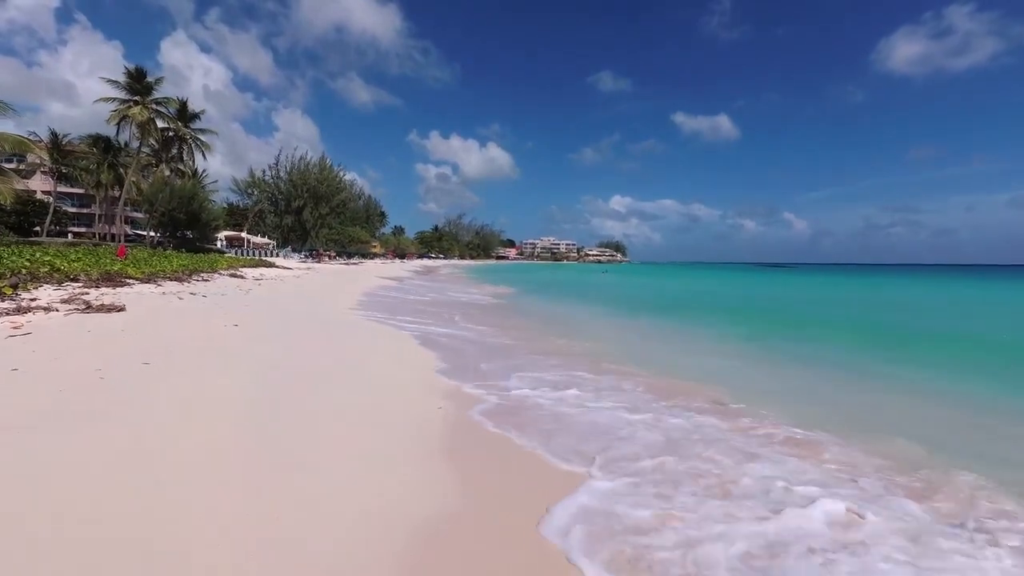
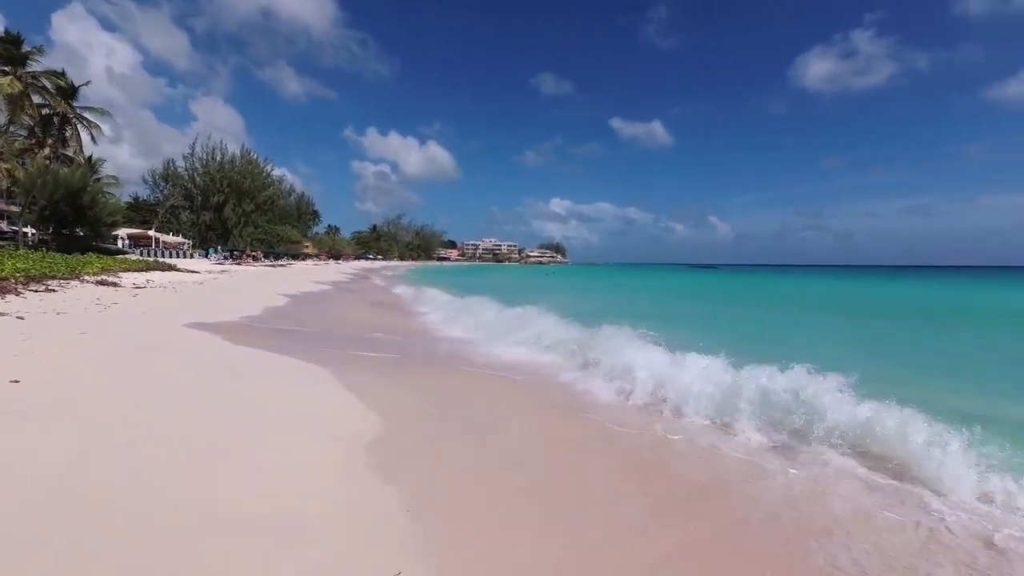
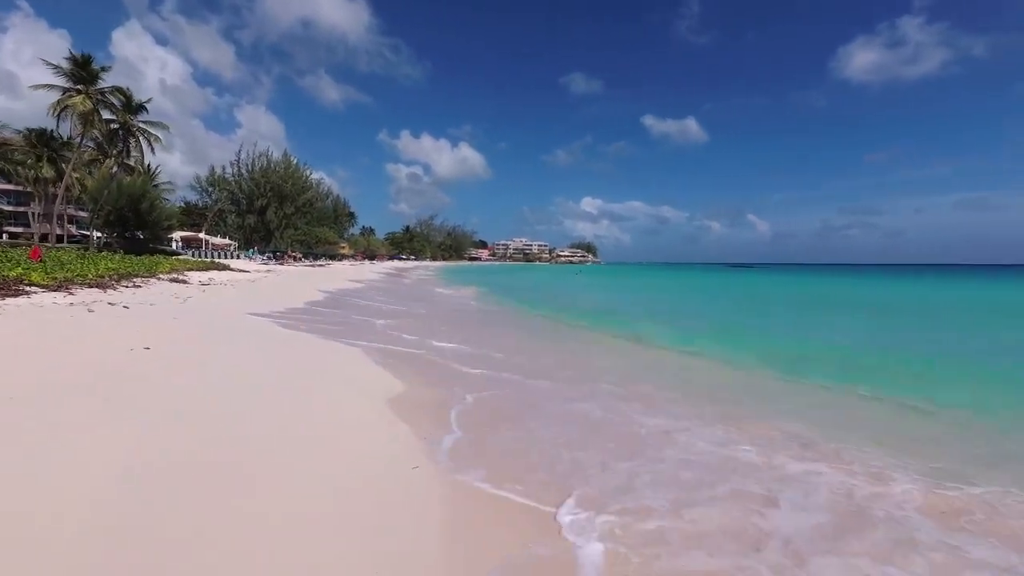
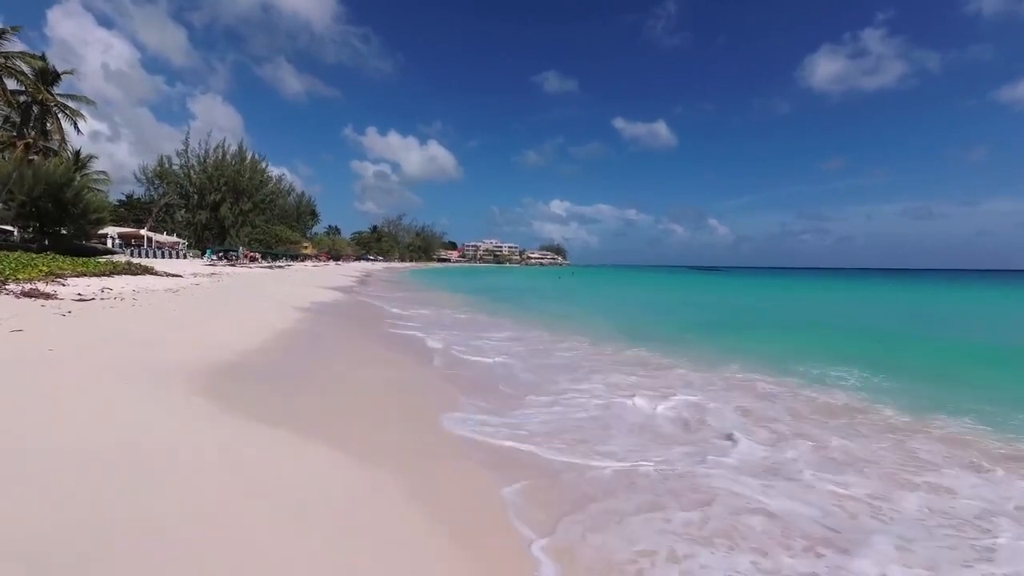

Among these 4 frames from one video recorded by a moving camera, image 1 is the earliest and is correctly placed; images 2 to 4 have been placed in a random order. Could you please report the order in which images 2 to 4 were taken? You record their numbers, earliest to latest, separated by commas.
3, 2, 4
